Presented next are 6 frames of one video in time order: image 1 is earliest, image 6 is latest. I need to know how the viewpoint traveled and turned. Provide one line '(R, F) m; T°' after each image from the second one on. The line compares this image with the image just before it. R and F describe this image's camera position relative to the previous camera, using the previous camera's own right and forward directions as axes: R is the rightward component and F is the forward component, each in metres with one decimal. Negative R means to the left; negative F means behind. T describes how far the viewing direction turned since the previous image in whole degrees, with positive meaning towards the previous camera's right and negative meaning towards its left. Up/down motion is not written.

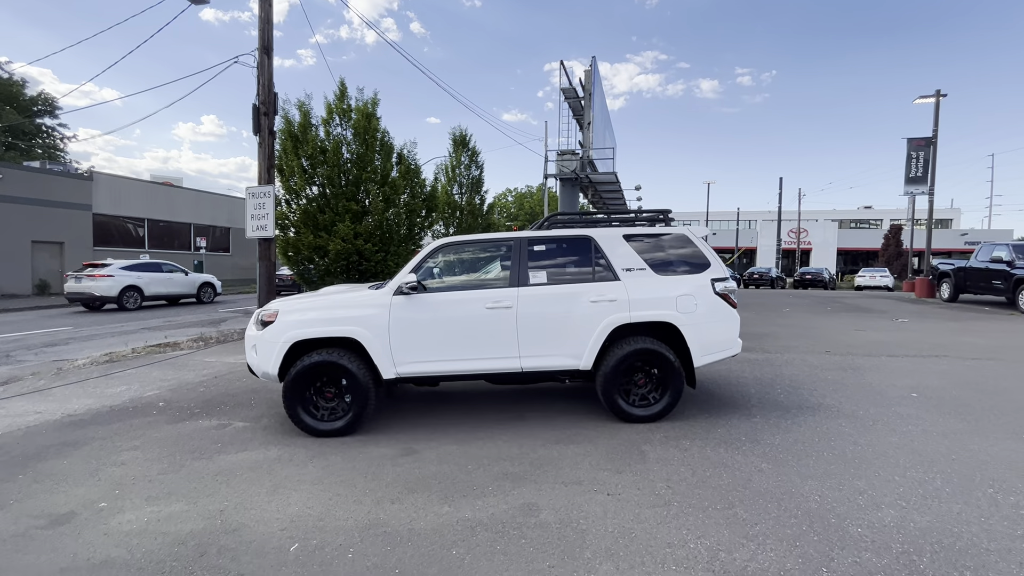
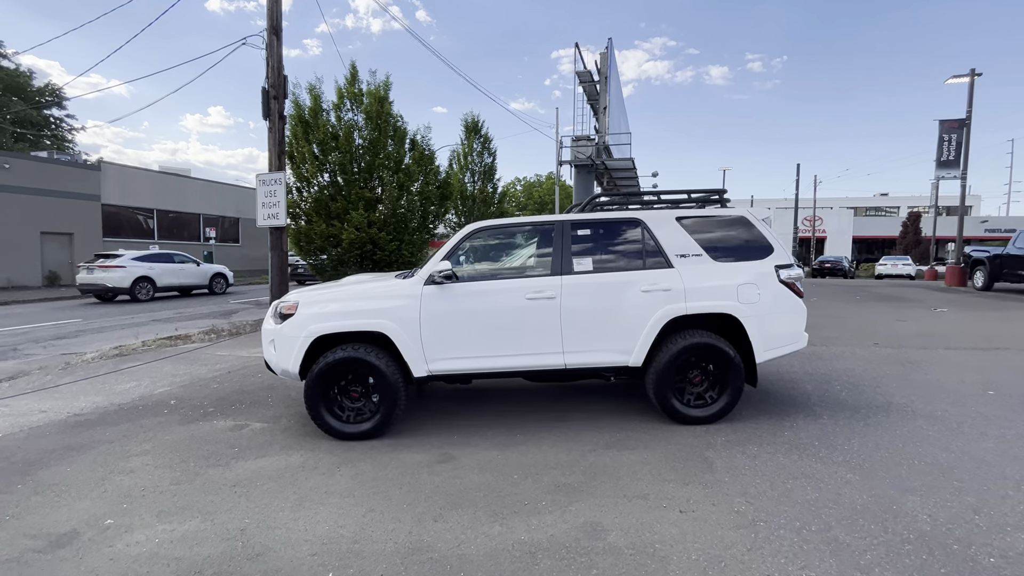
(-0.3, +0.5) m; -1°
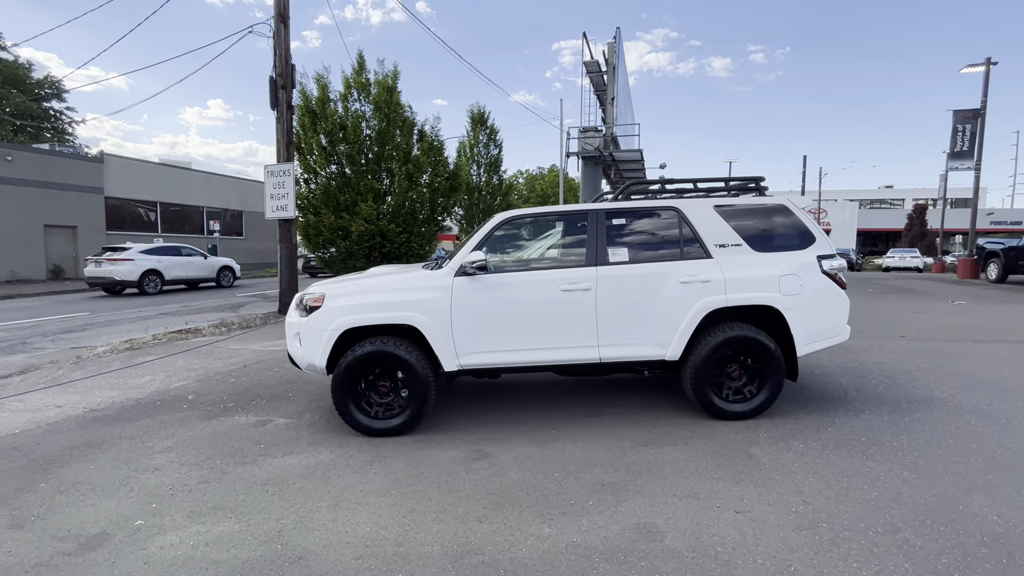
(-0.3, +0.2) m; 0°
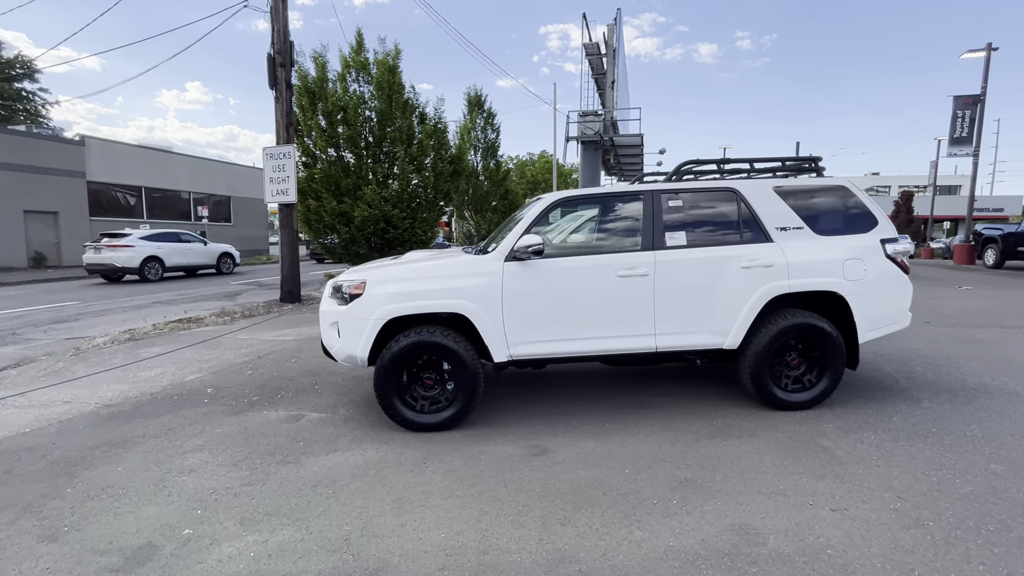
(-0.6, +0.3) m; +2°
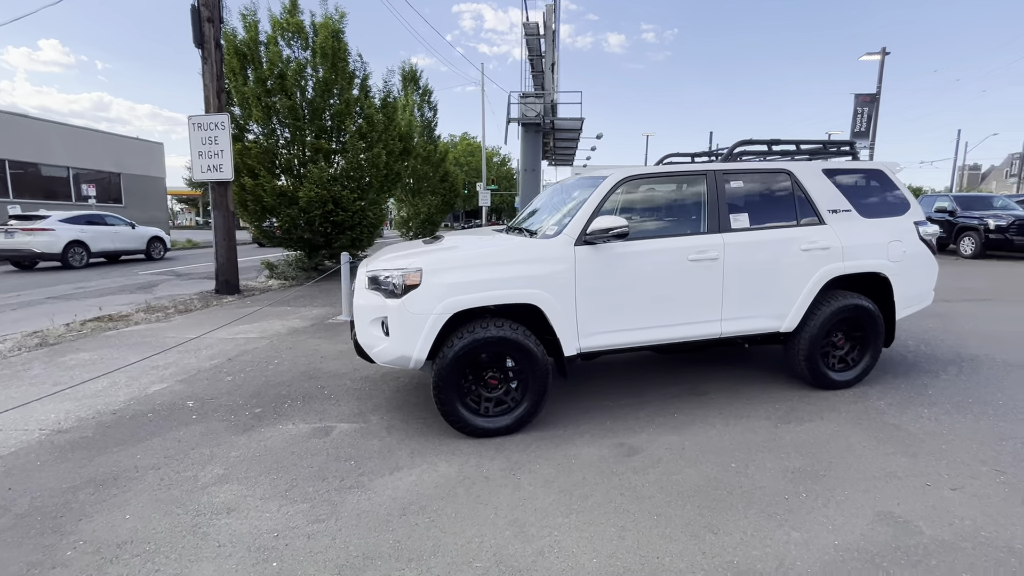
(-1.2, +0.5) m; +10°
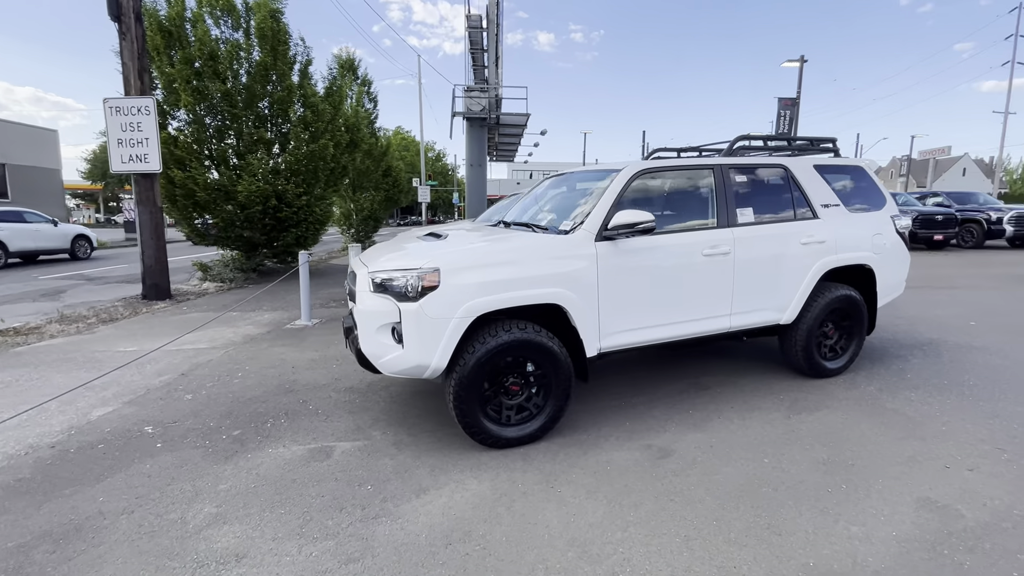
(-0.6, +0.3) m; +8°
